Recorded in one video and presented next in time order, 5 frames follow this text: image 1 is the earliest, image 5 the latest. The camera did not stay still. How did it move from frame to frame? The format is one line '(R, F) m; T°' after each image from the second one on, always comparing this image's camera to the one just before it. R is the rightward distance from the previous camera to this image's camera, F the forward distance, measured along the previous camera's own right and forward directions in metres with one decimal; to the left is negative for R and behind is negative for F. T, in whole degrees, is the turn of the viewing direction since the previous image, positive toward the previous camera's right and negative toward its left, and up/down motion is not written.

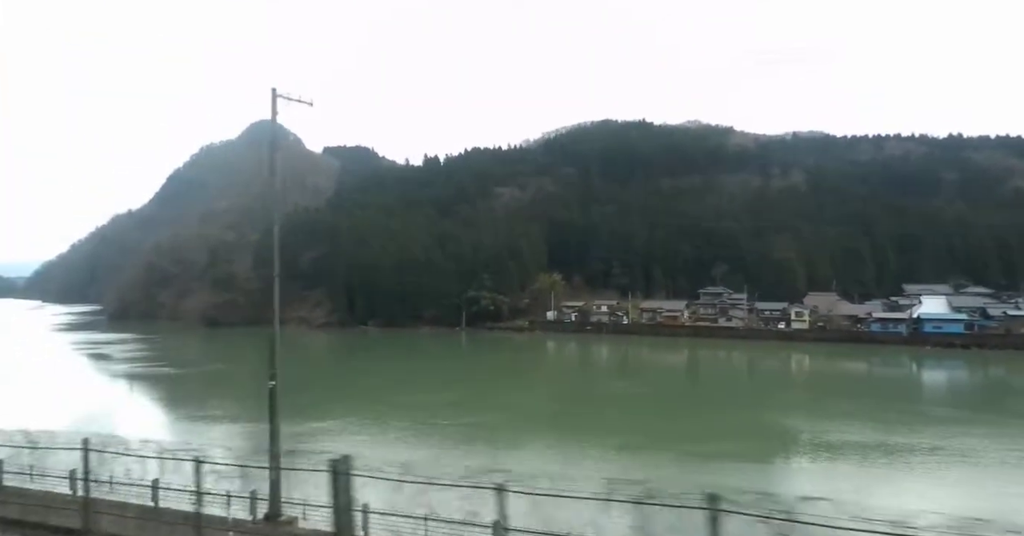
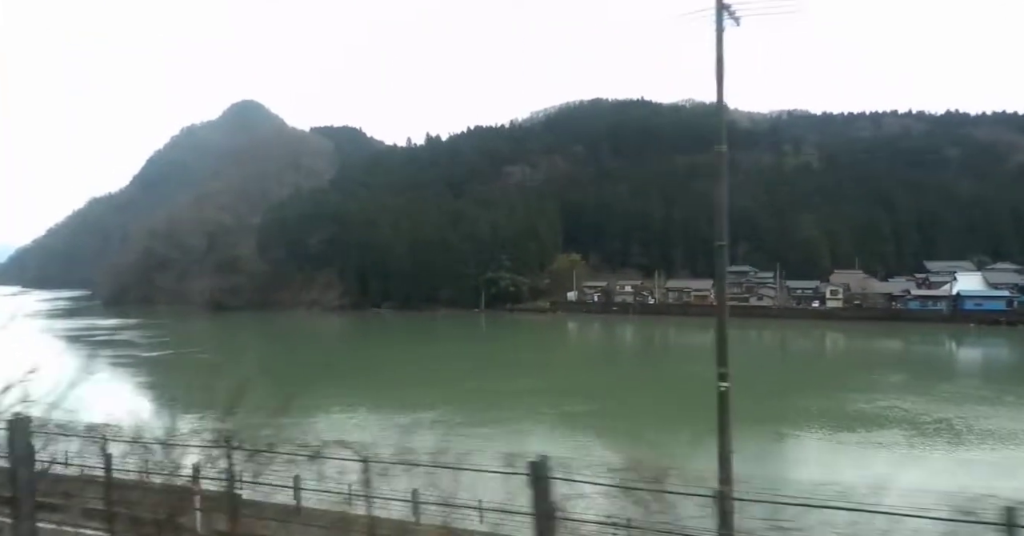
(-0.8, +0.4) m; +1°
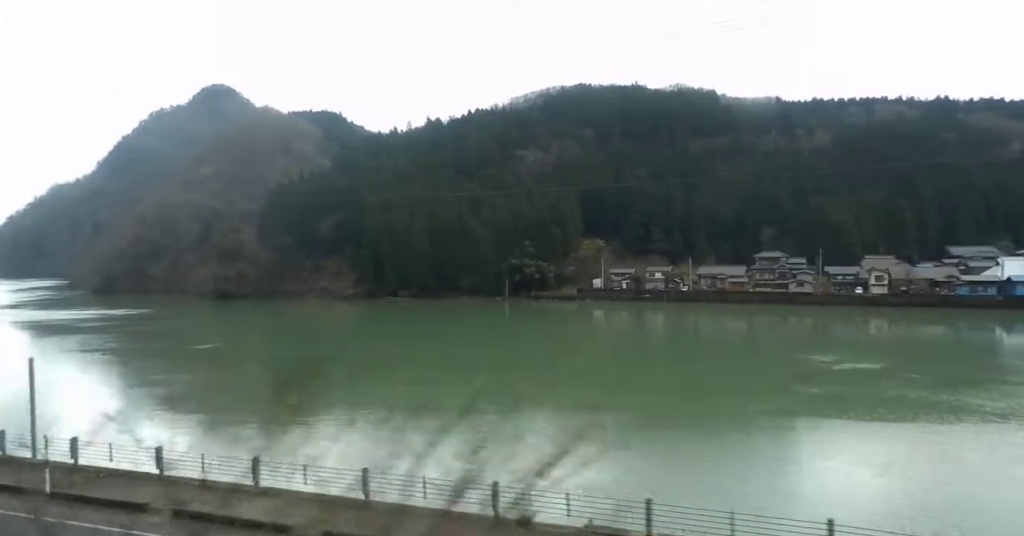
(-1.2, +0.5) m; +2°
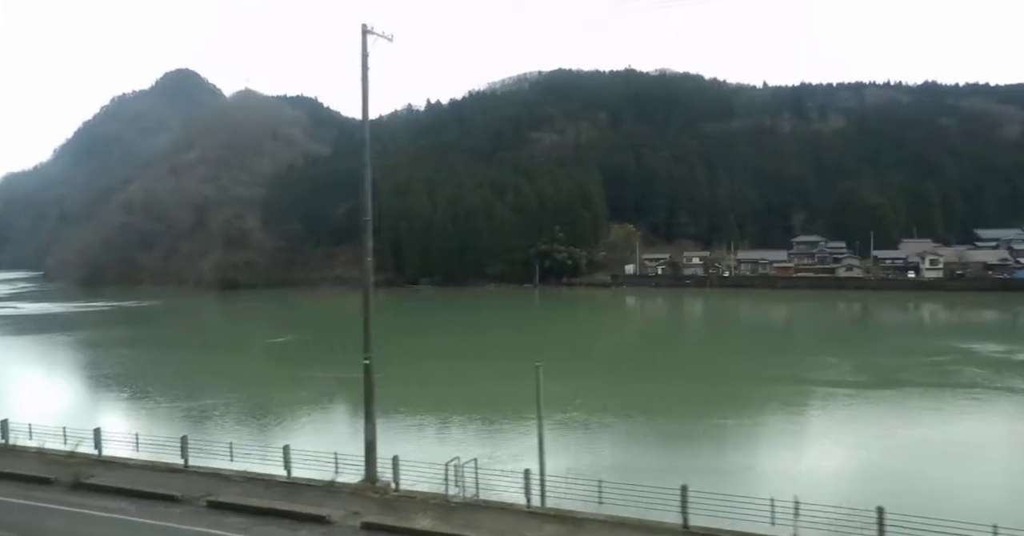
(-1.3, +0.6) m; +2°
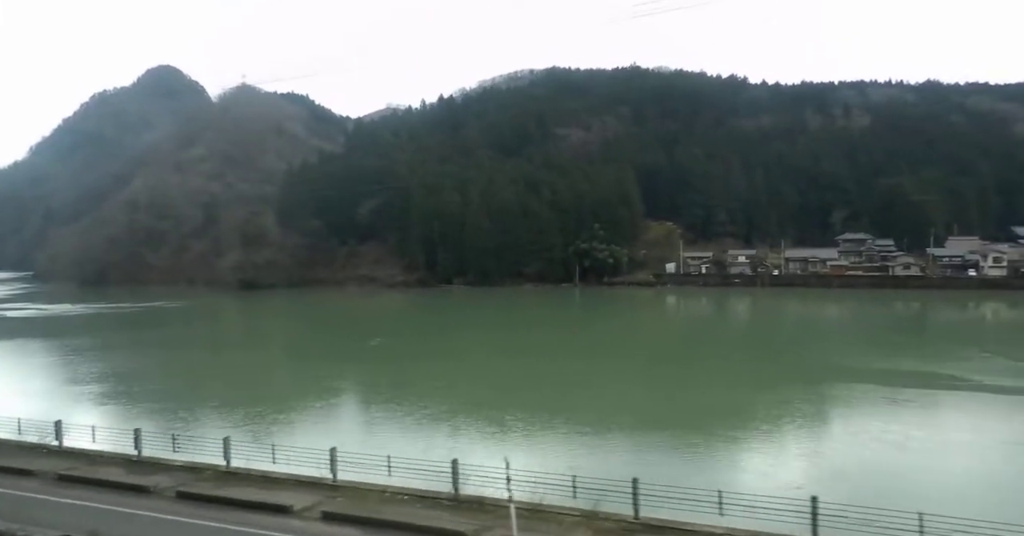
(-1.2, +0.5) m; +1°
